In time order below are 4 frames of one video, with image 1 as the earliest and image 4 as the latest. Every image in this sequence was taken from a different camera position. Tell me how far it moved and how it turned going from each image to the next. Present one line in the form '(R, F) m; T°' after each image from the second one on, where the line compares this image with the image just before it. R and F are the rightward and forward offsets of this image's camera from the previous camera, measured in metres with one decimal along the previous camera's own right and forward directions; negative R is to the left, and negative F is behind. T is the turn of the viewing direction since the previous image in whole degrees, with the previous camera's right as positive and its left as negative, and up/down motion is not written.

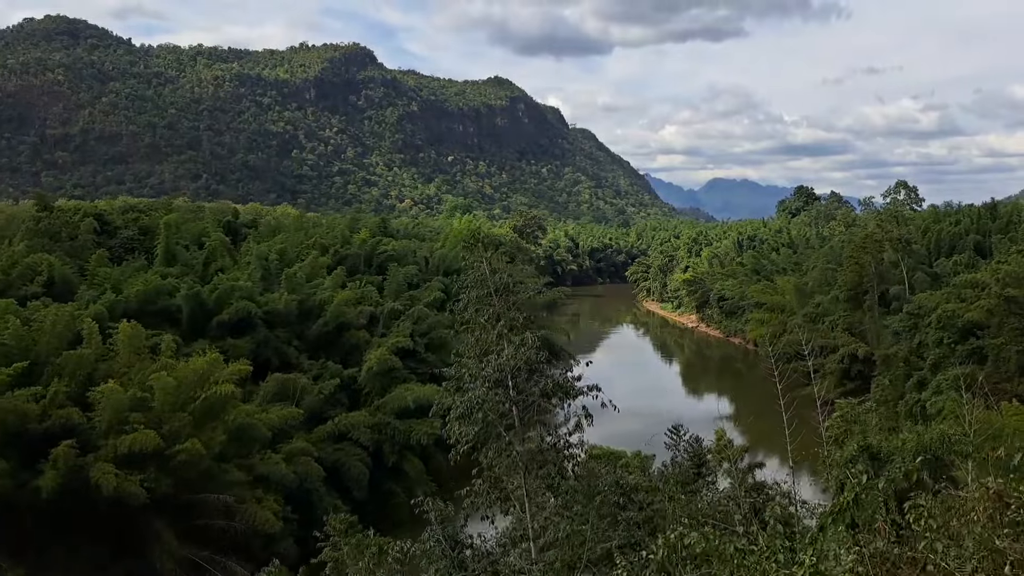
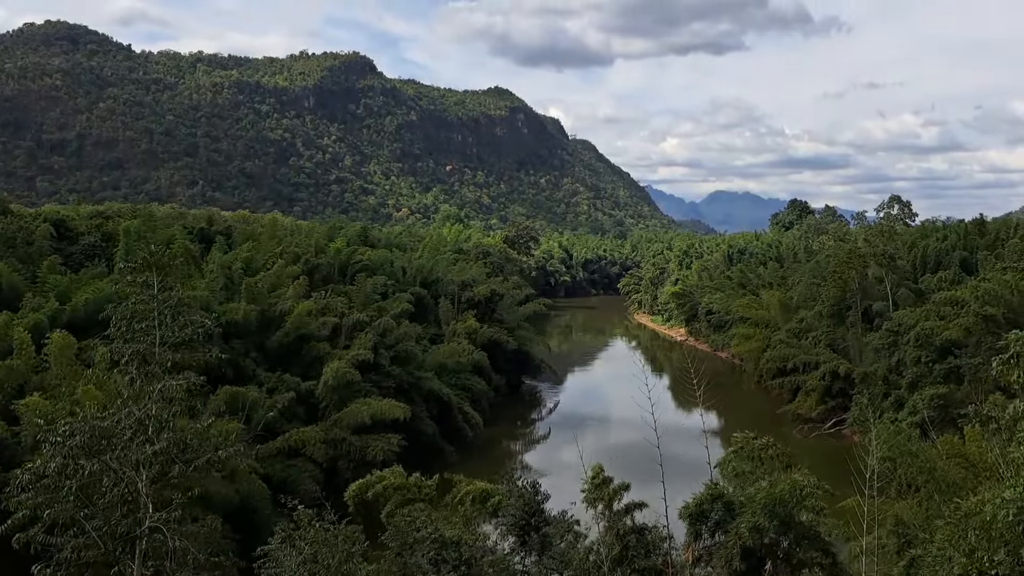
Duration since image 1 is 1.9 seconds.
(+0.7, +0.3) m; 0°
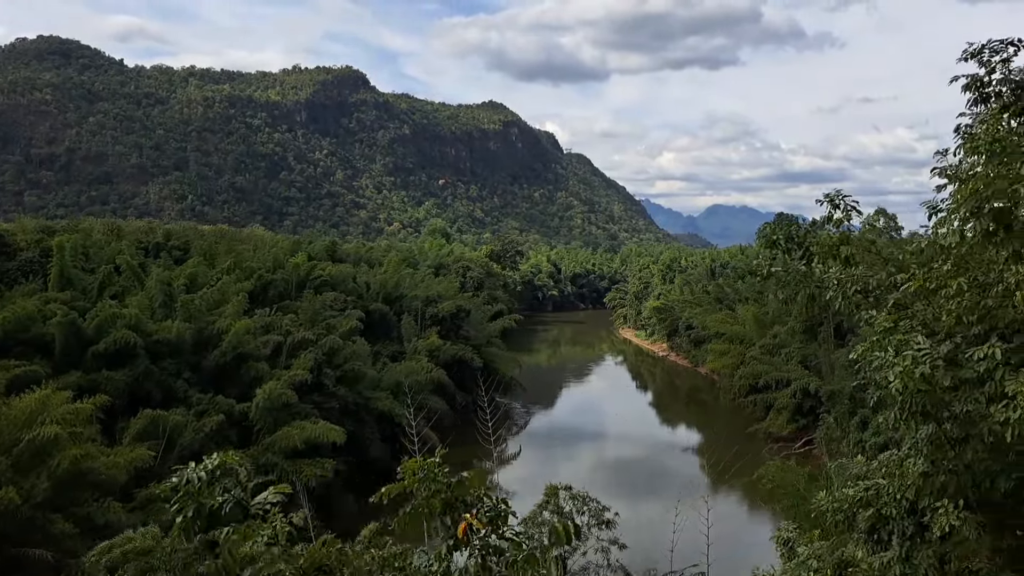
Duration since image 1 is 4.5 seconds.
(+1.0, +0.5) m; 0°
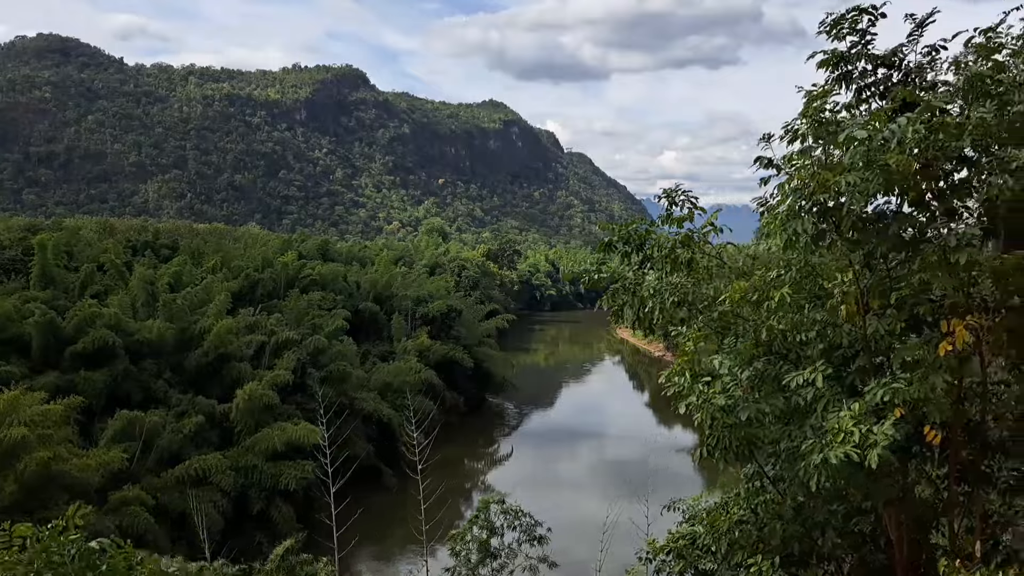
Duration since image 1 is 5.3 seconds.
(+0.3, +0.2) m; 0°
